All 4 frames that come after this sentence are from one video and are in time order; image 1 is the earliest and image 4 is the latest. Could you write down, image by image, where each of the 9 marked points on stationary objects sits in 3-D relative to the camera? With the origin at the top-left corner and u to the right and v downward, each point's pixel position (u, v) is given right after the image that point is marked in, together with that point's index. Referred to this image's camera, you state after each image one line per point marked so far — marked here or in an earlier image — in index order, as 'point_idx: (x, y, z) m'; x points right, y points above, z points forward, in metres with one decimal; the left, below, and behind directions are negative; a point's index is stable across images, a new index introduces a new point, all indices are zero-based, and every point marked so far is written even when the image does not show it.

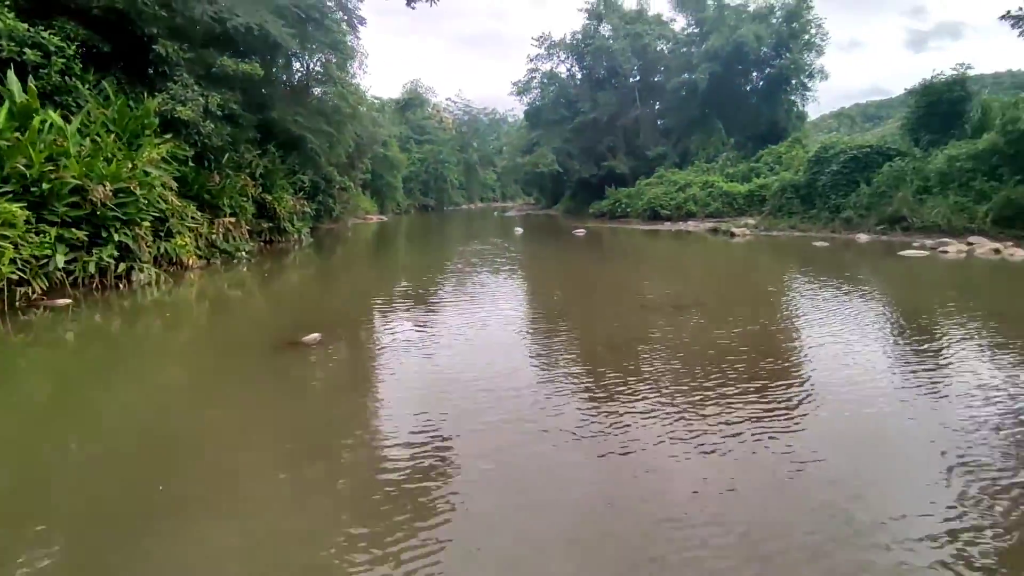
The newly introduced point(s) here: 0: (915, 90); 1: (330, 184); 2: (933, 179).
0: (+9.5, +4.7, +13.4) m
1: (-4.1, +2.3, +12.7) m
2: (+8.1, +2.1, +10.9) m
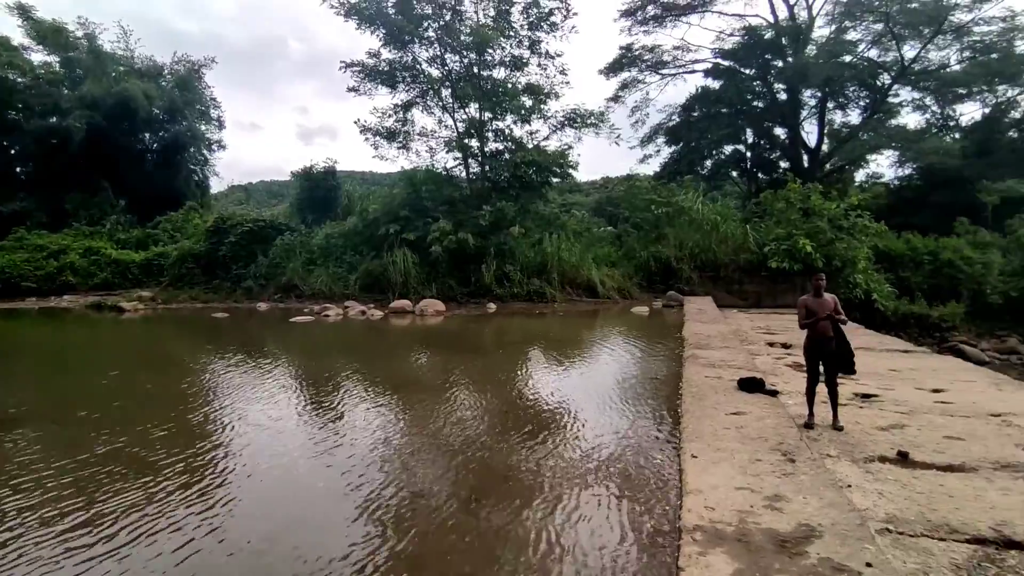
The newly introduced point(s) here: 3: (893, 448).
0: (-5.7, +3.1, +15.3) m
1: (-12.9, +0.5, +3.8) m
2: (-4.3, +0.8, +12.6) m
3: (+2.2, -0.9, +3.3) m
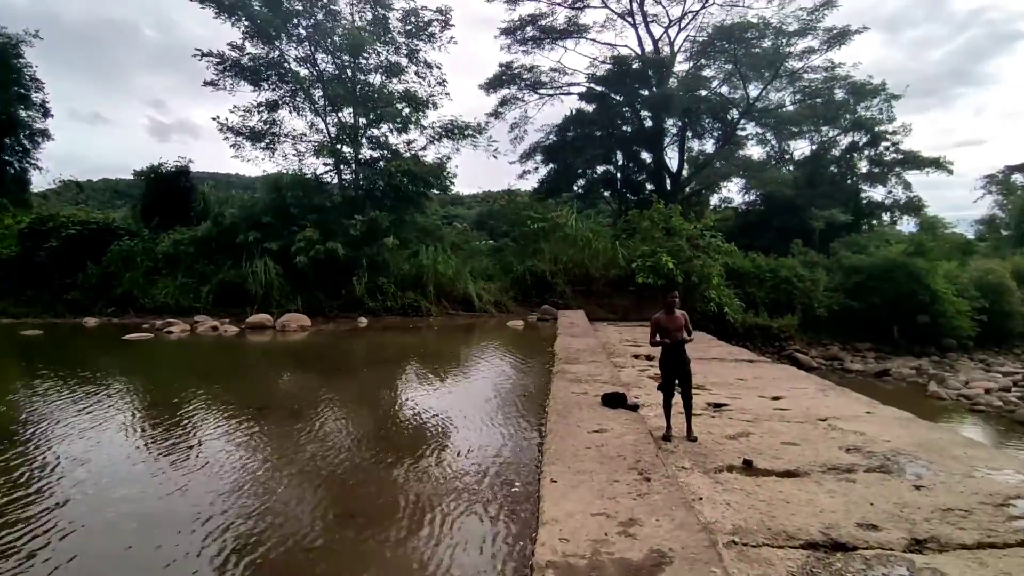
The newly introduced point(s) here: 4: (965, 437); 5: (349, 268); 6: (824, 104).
0: (-8.9, +2.8, +13.7) m
1: (-13.5, +0.5, +0.9) m
2: (-6.9, +0.5, +11.3) m
3: (+1.4, -1.0, +3.4) m
4: (+3.1, -1.0, +3.8) m
5: (-3.4, +0.4, +11.8) m
6: (+10.3, +6.1, +18.7) m
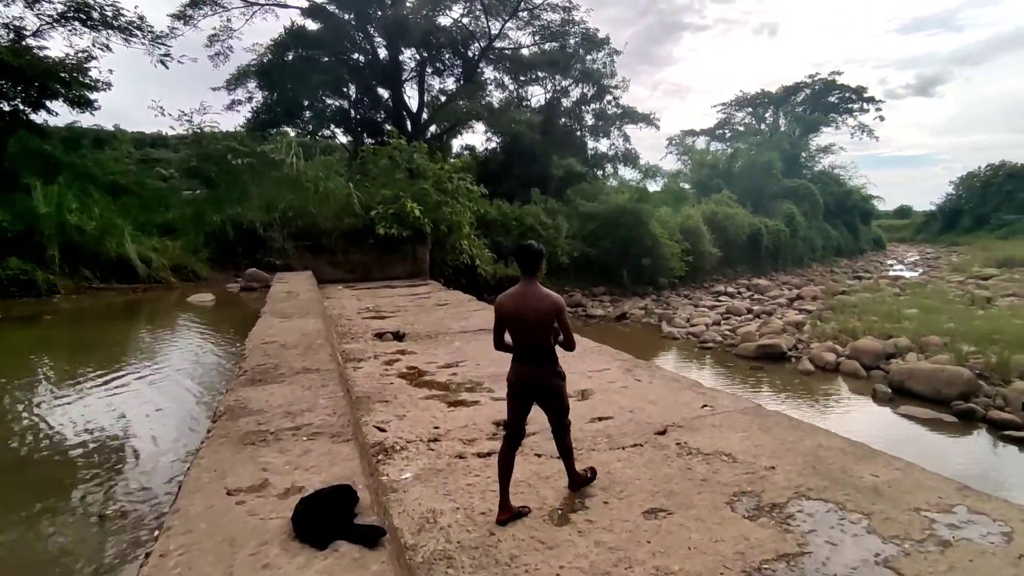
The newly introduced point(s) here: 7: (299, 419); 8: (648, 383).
0: (-13.5, +3.0, +6.2) m
1: (-12.2, -0.5, -7.1) m
2: (-10.6, +0.7, +5.0) m
3: (+0.3, -0.9, +1.6) m
4: (+1.6, -0.7, +2.7) m
5: (-7.7, +0.8, +7.0) m
6: (+1.5, +7.8, +18.6) m
7: (-0.9, -0.6, +2.4) m
8: (+0.9, -0.6, +3.8) m
